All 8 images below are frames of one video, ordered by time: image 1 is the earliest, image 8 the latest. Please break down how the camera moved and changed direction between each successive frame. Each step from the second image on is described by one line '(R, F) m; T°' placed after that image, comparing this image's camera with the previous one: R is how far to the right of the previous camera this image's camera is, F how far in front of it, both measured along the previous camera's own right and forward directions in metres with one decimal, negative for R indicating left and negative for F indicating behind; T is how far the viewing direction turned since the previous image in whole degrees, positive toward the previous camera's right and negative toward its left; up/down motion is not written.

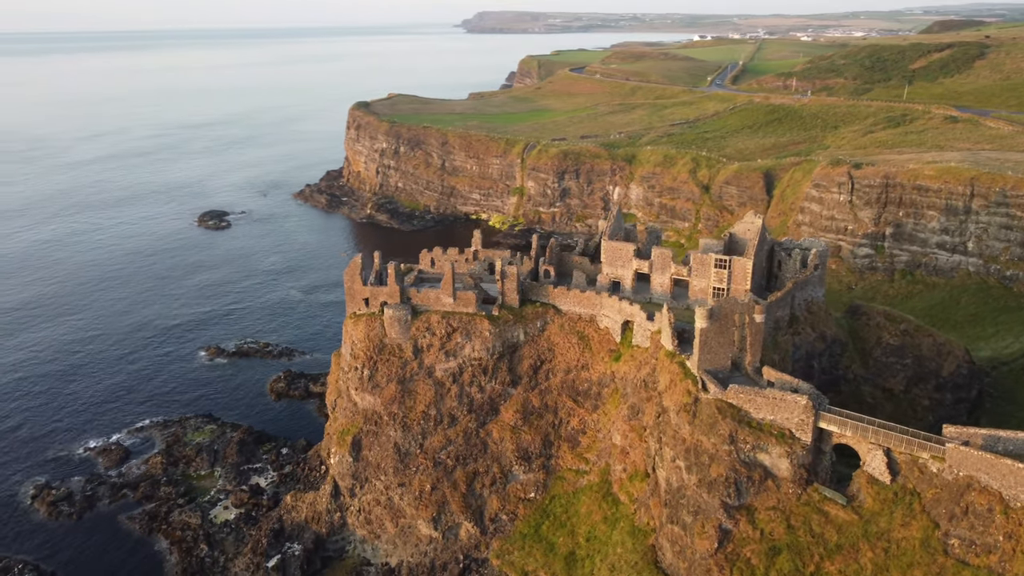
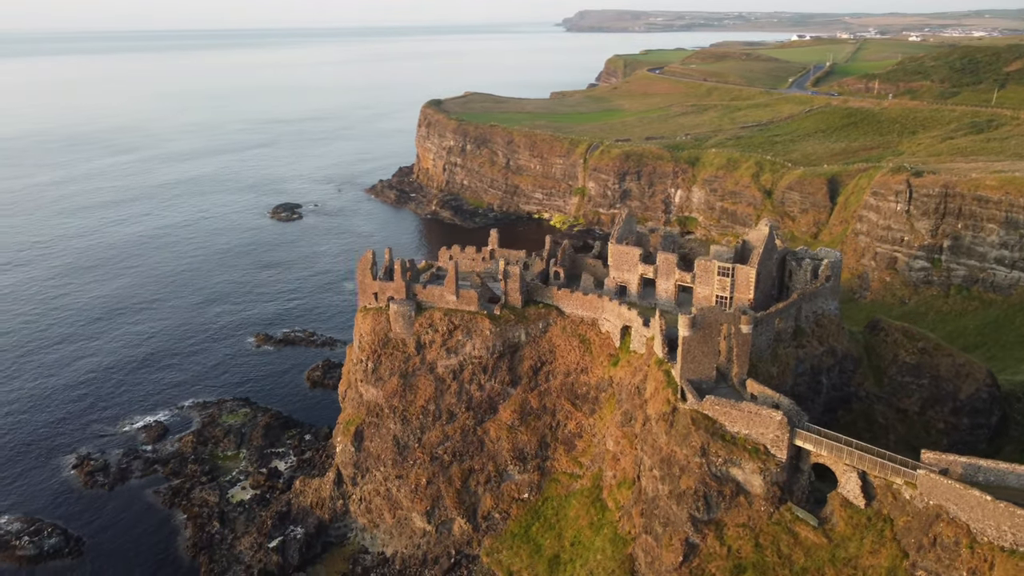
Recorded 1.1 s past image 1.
(+5.0, +0.1) m; -7°
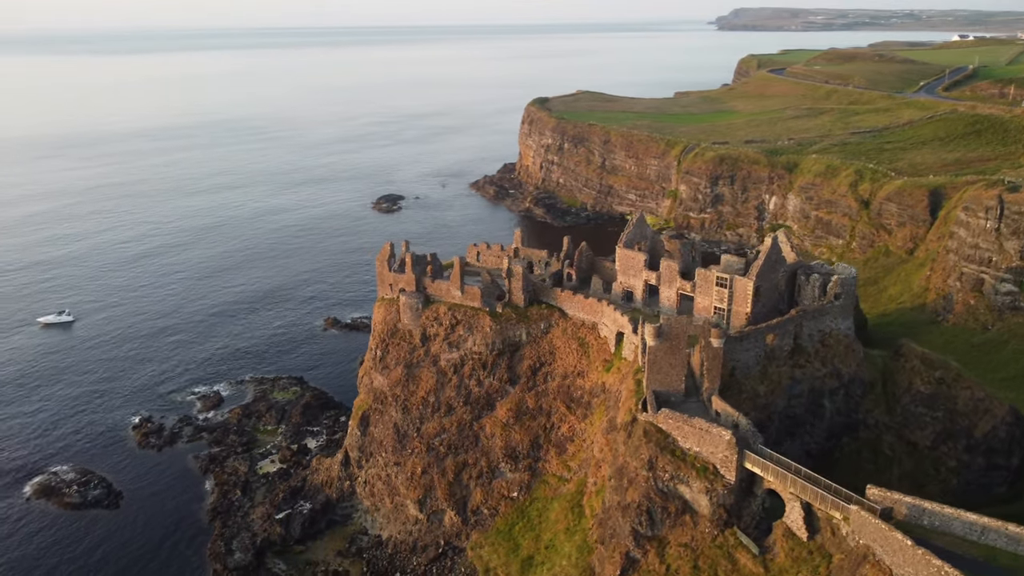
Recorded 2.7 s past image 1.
(+7.4, +0.5) m; -10°
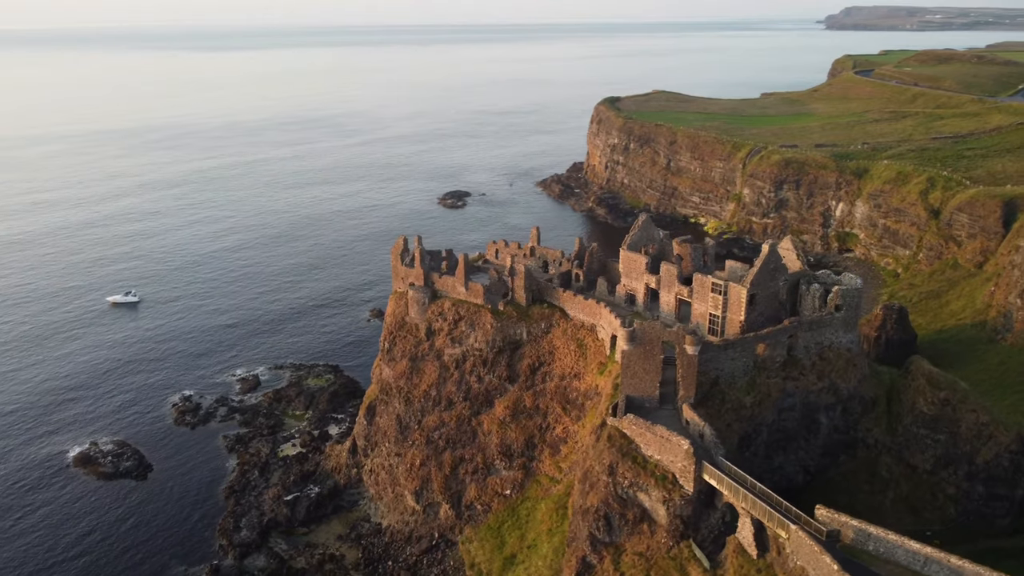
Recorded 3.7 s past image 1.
(+5.0, +0.2) m; -6°
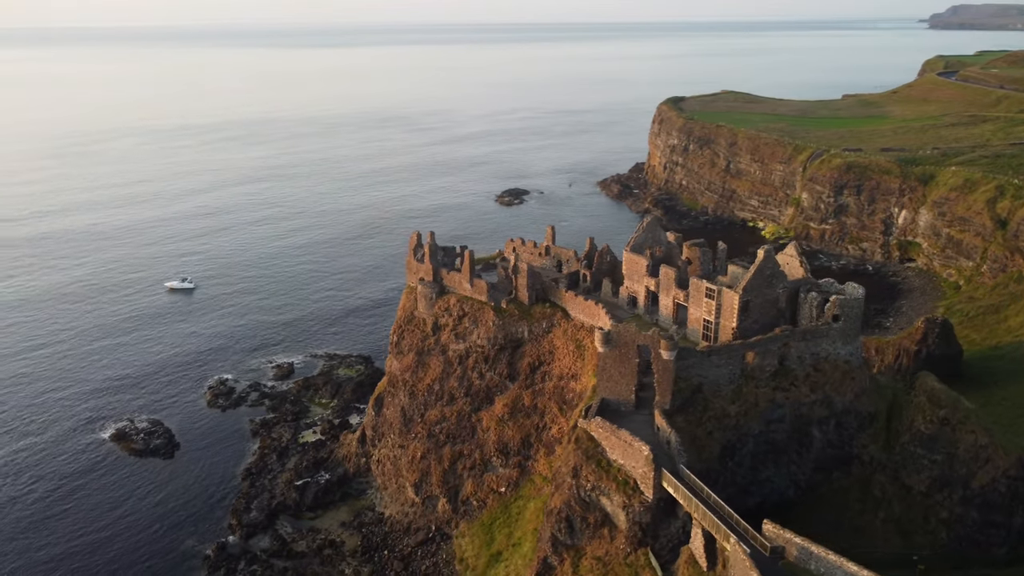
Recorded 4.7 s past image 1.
(+4.3, +0.2) m; -6°
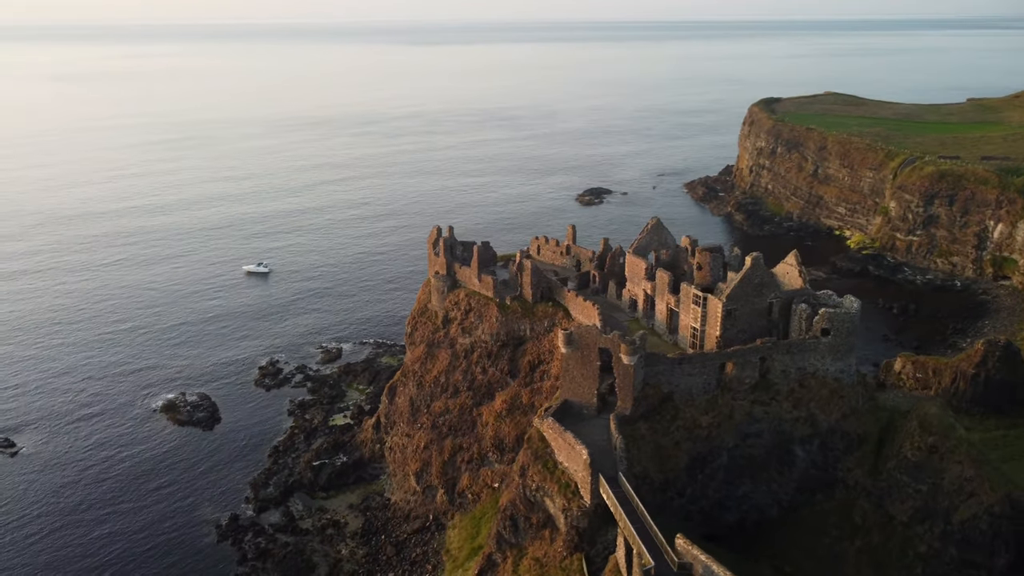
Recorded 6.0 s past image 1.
(+6.1, +0.4) m; -8°
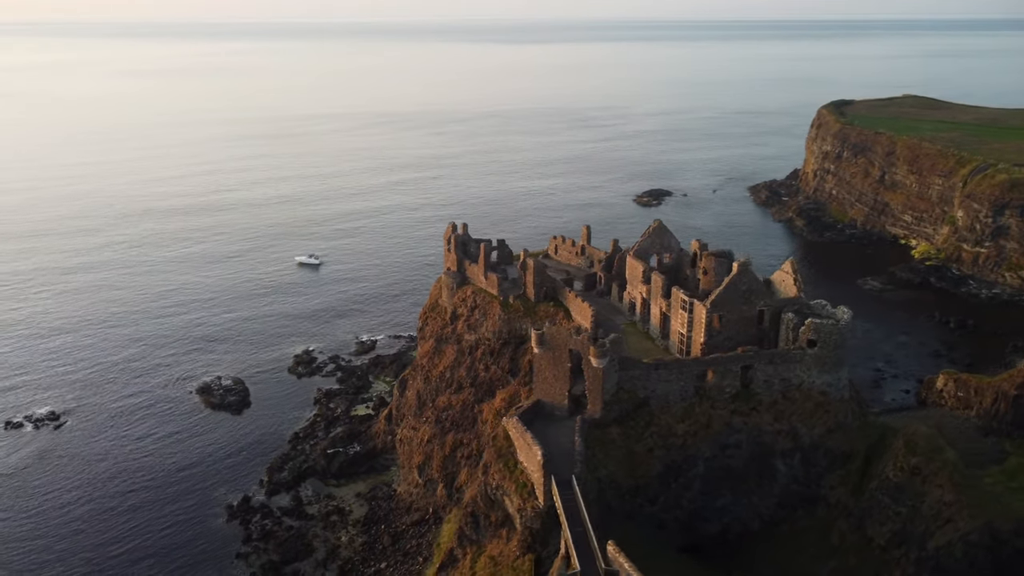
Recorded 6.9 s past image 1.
(+4.4, +0.2) m; -6°
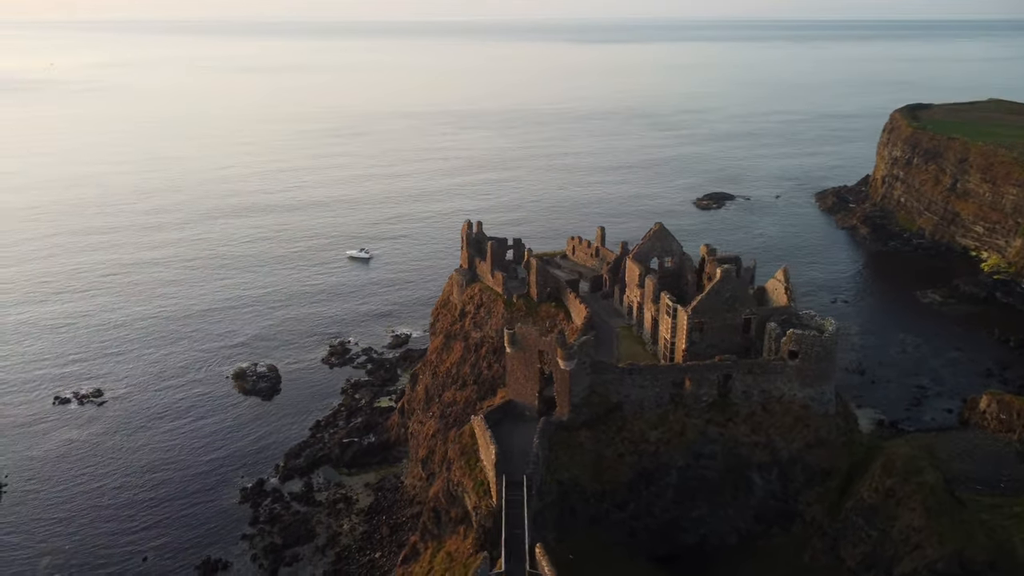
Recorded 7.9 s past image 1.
(+4.4, +0.2) m; -6°
